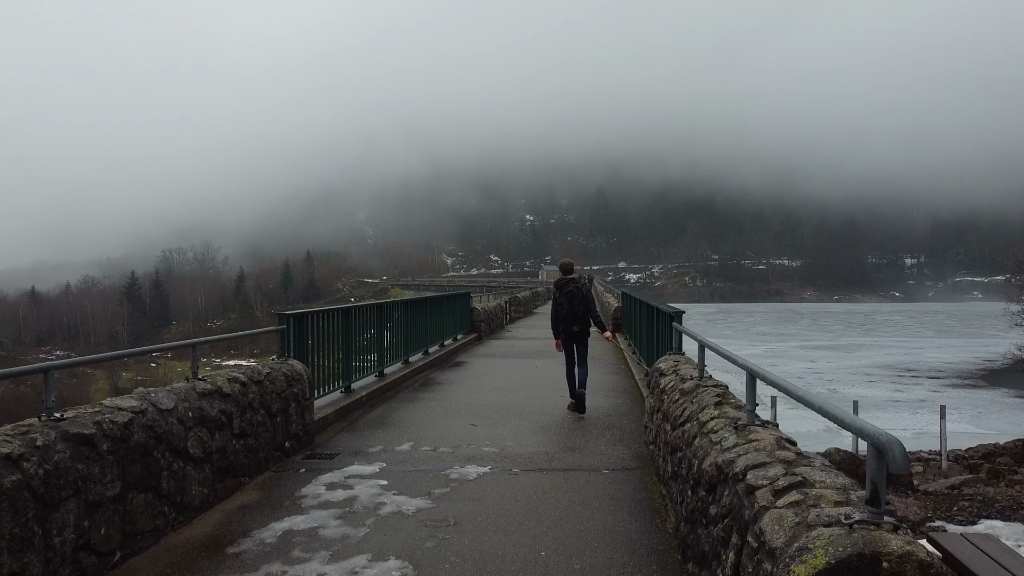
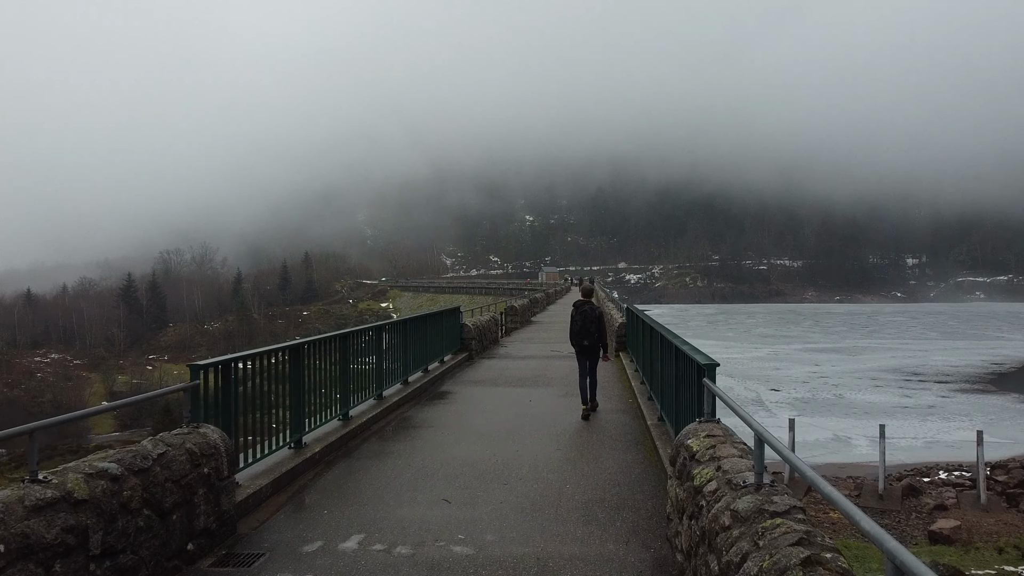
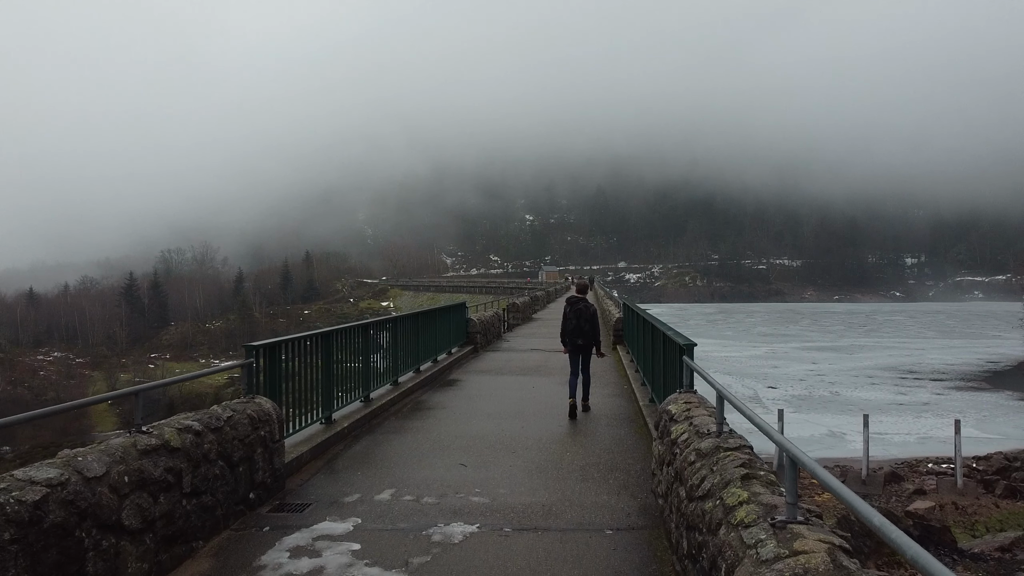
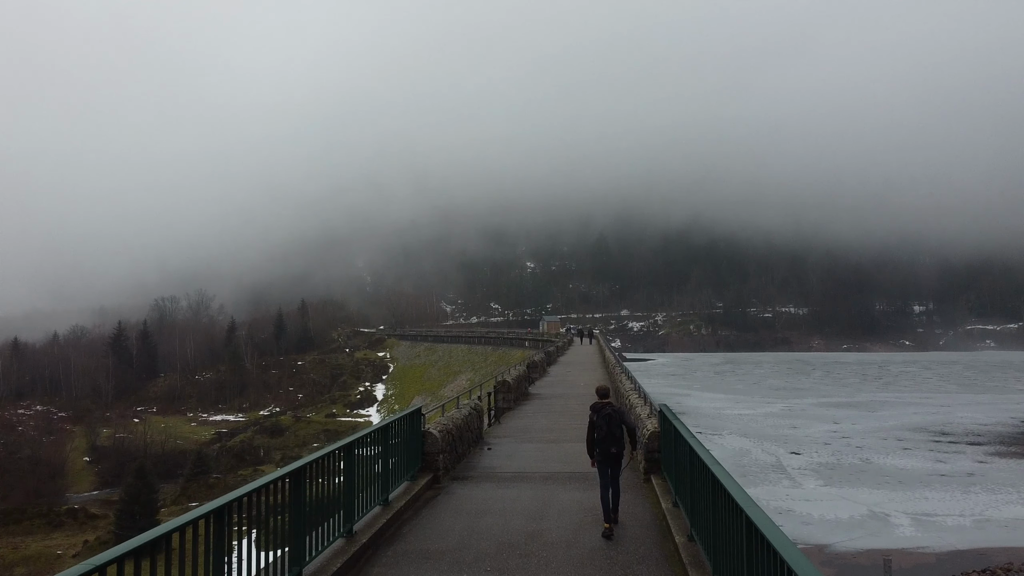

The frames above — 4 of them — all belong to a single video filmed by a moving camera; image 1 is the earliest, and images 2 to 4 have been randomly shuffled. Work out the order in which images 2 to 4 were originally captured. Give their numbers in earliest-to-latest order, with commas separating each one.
3, 2, 4
